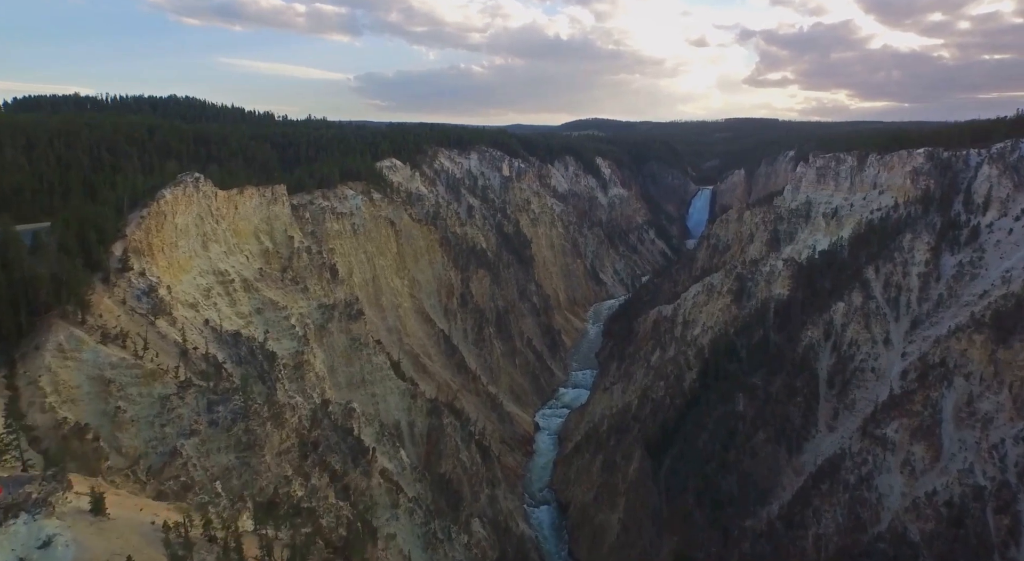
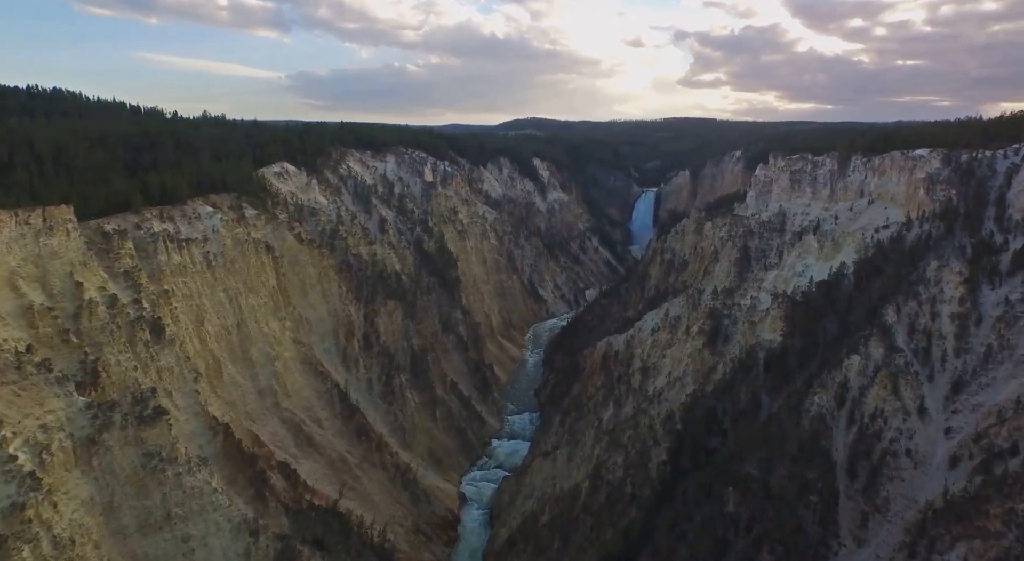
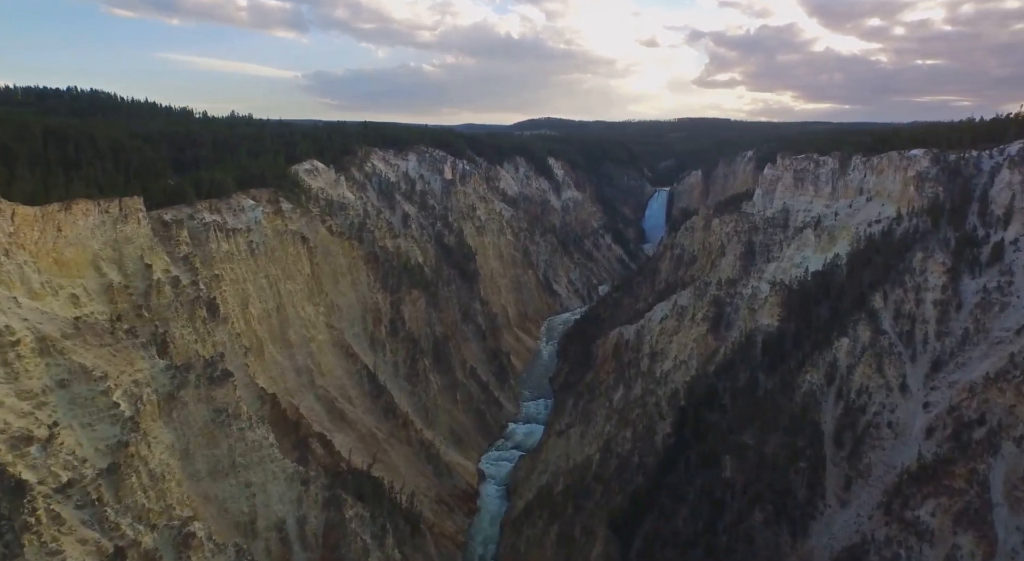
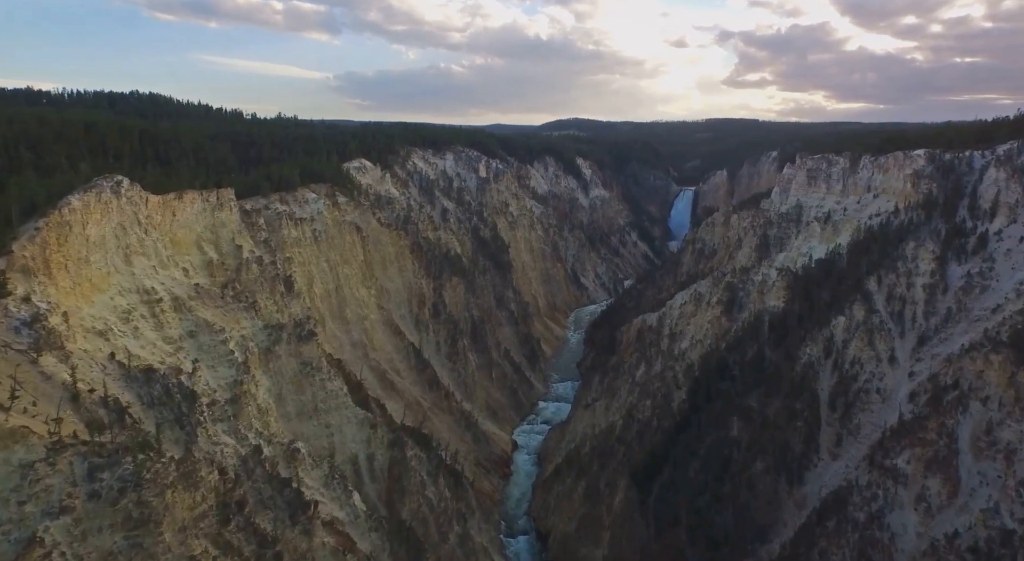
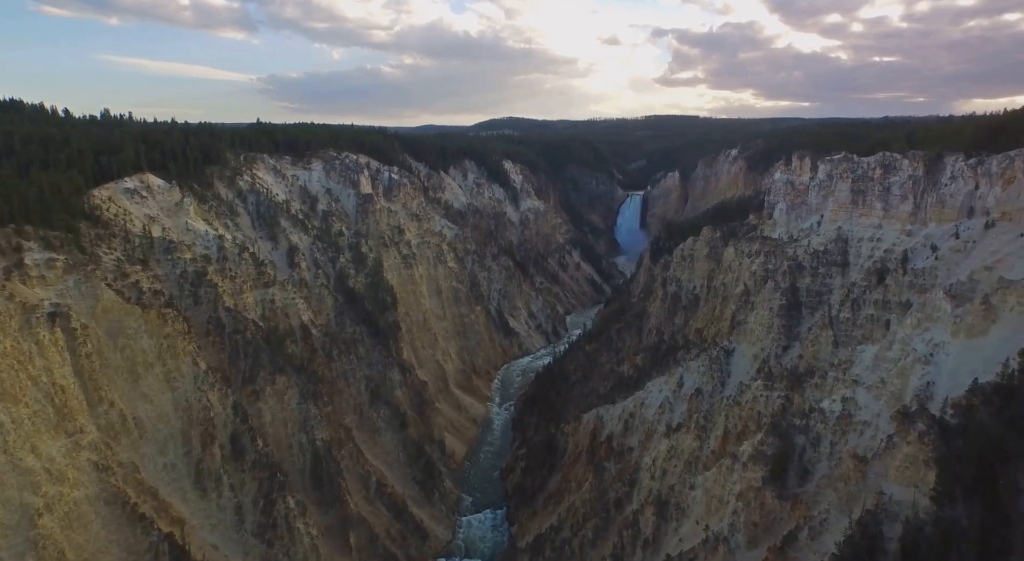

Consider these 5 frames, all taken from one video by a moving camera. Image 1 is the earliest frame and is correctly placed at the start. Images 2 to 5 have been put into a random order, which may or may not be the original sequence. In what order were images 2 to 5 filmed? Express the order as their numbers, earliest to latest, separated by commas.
4, 3, 2, 5
